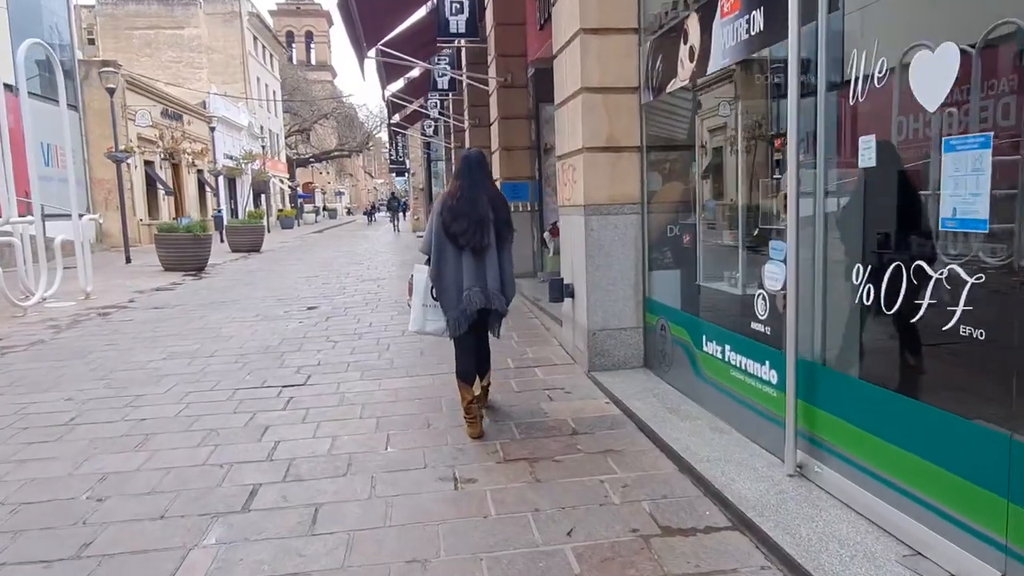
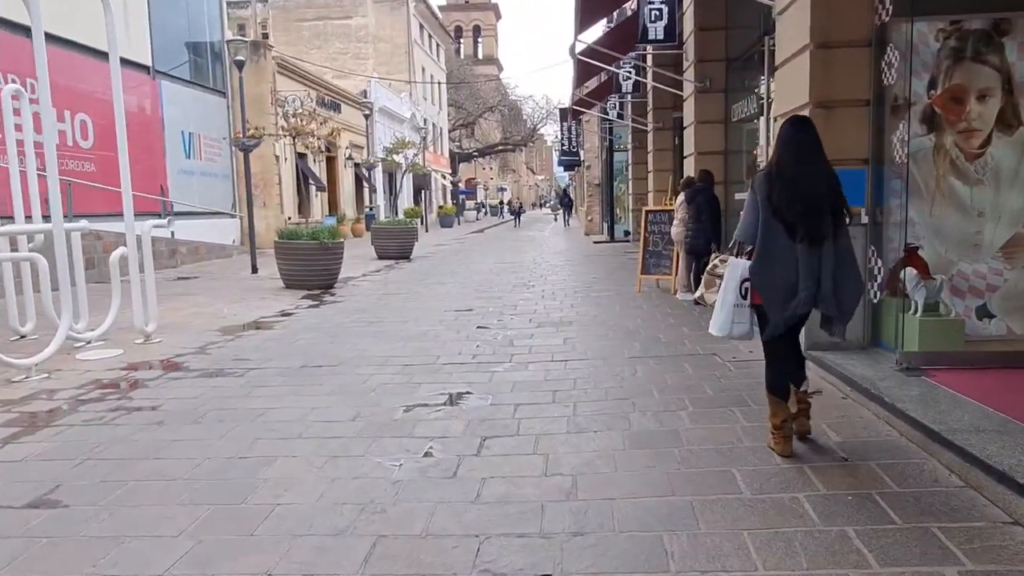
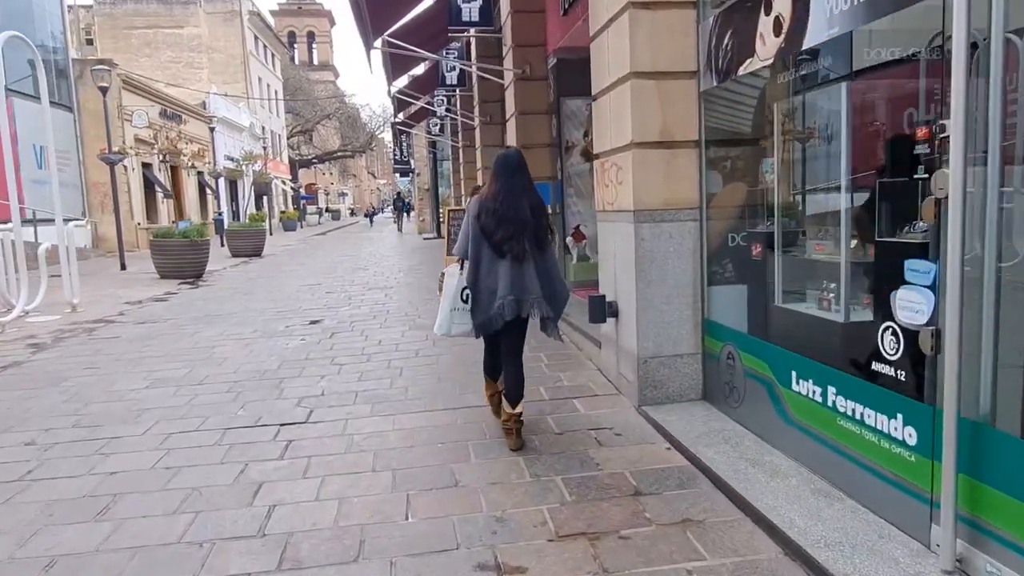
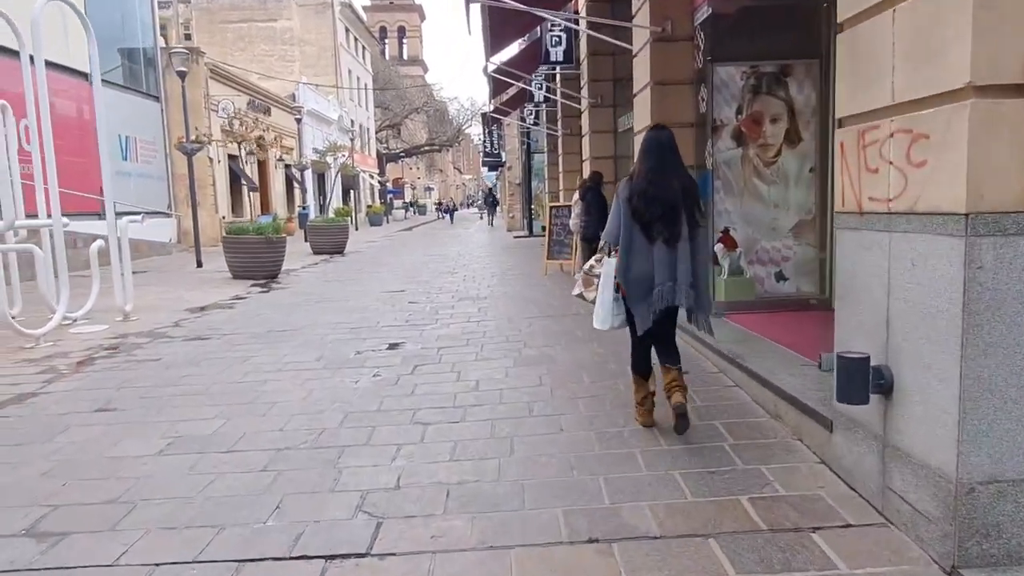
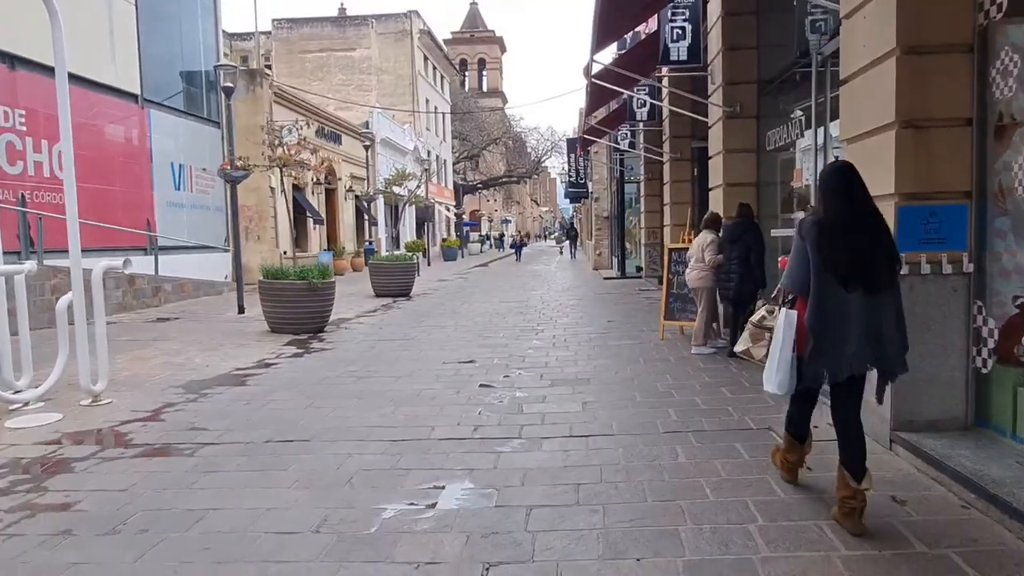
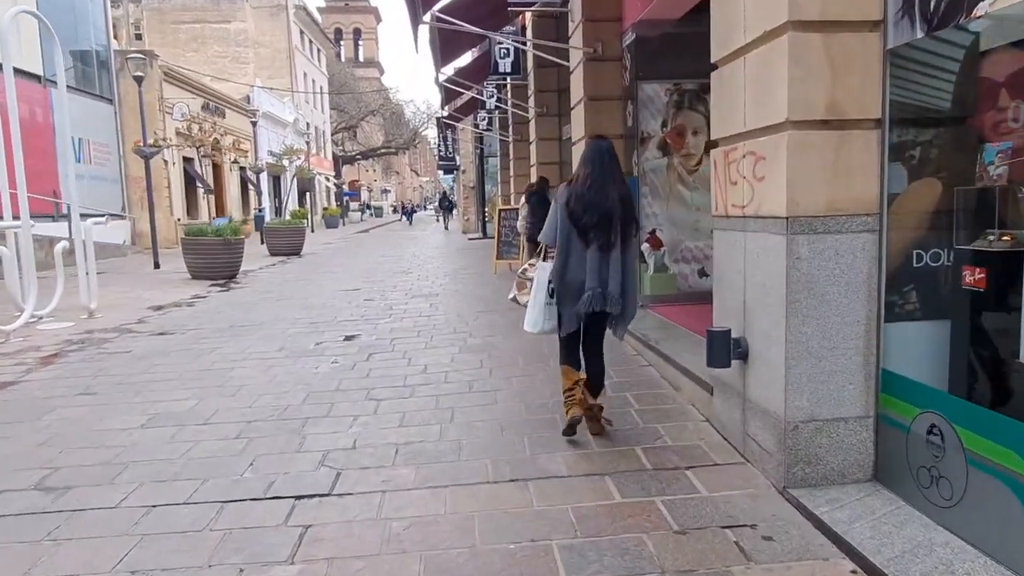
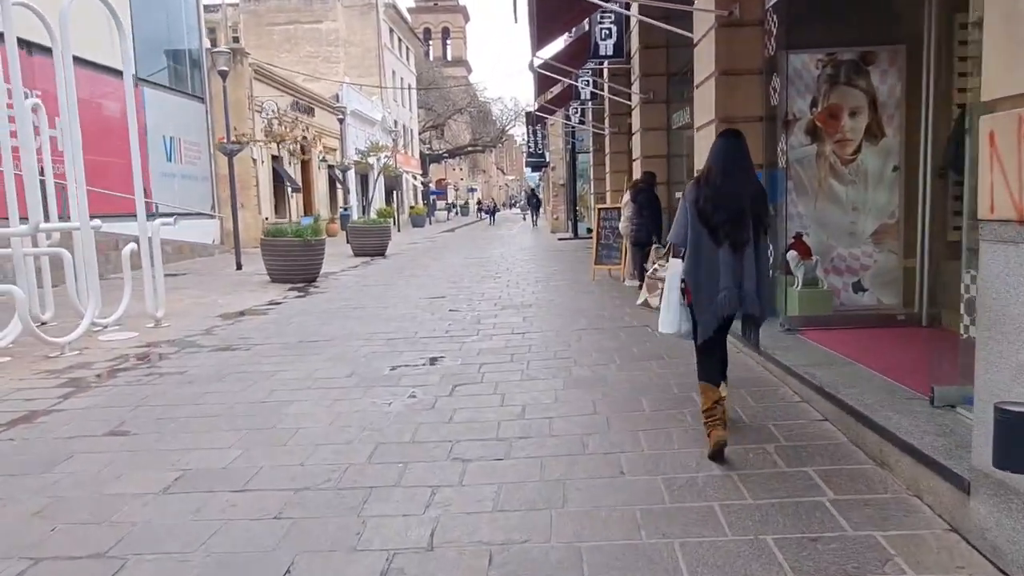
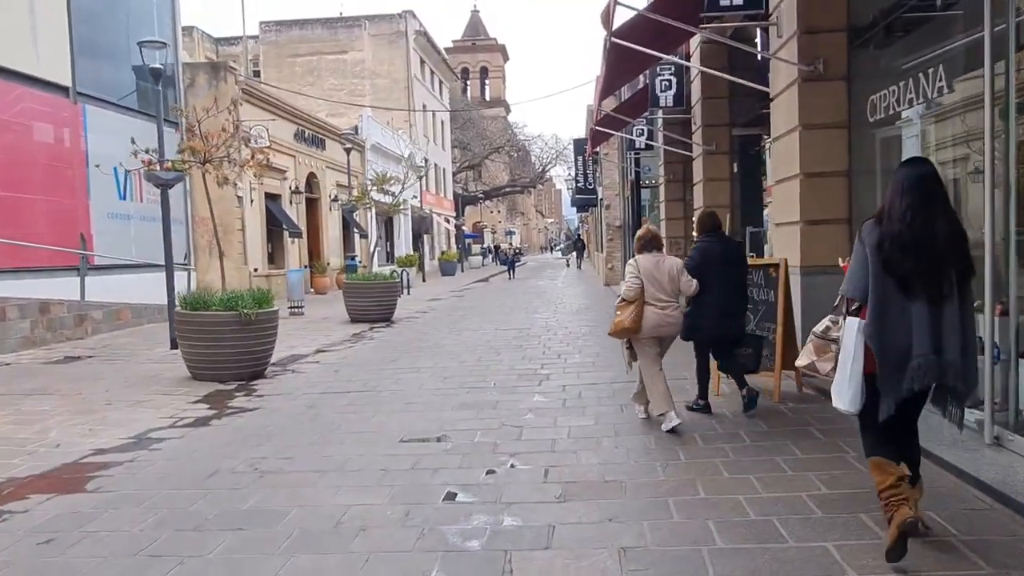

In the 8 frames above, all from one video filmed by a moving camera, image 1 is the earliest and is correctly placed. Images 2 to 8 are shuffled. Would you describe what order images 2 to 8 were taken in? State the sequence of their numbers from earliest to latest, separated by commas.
3, 6, 4, 7, 2, 5, 8
